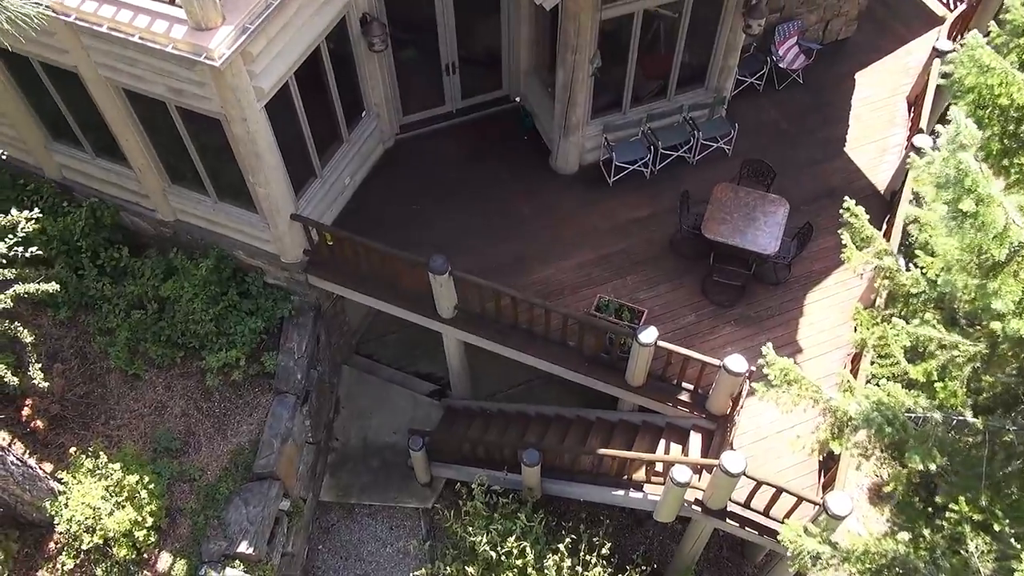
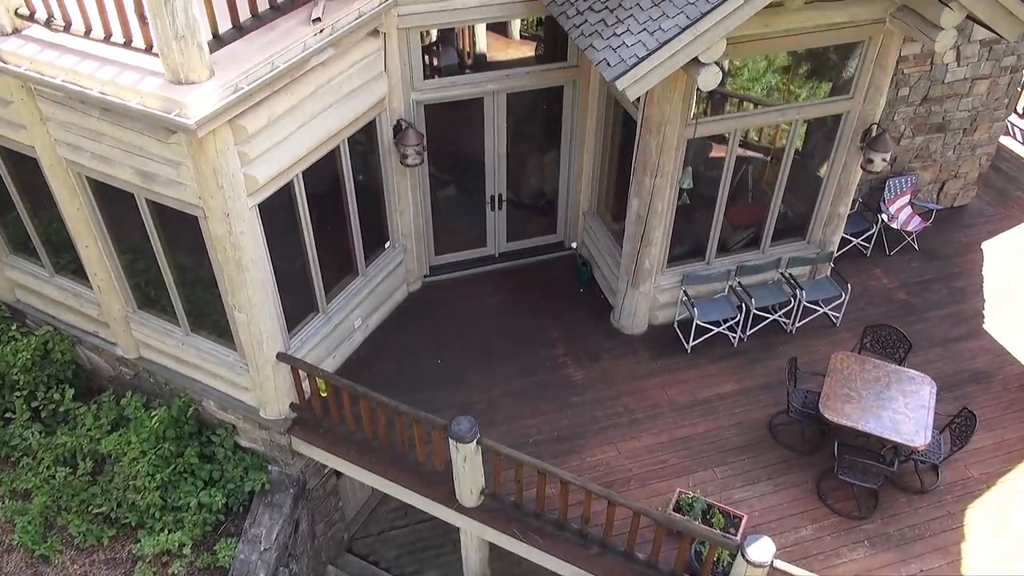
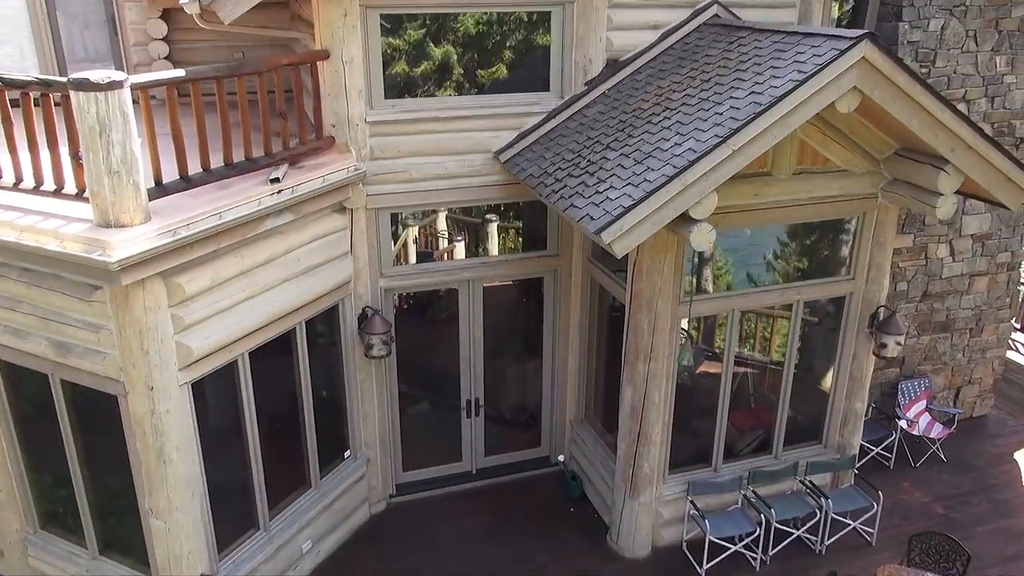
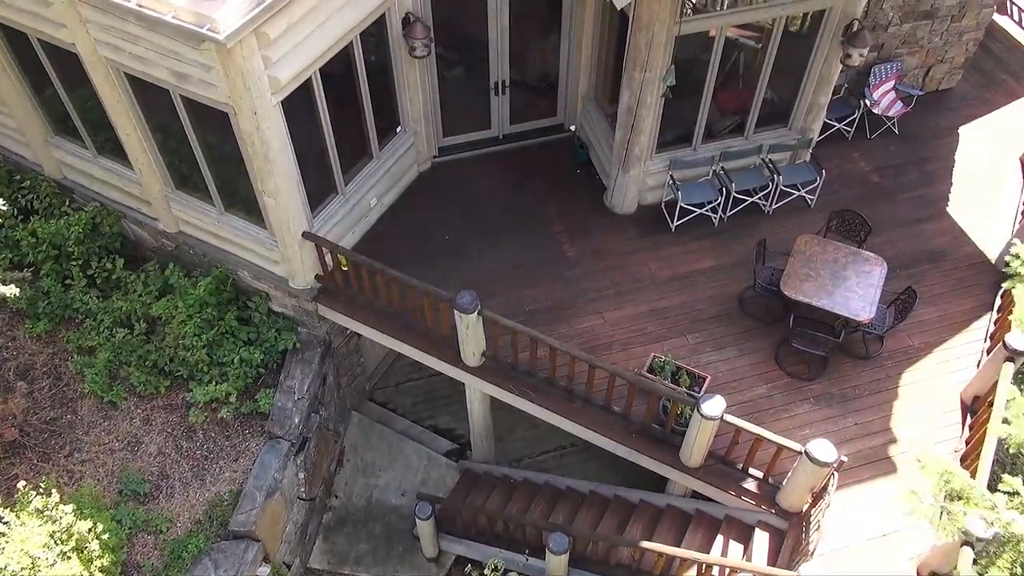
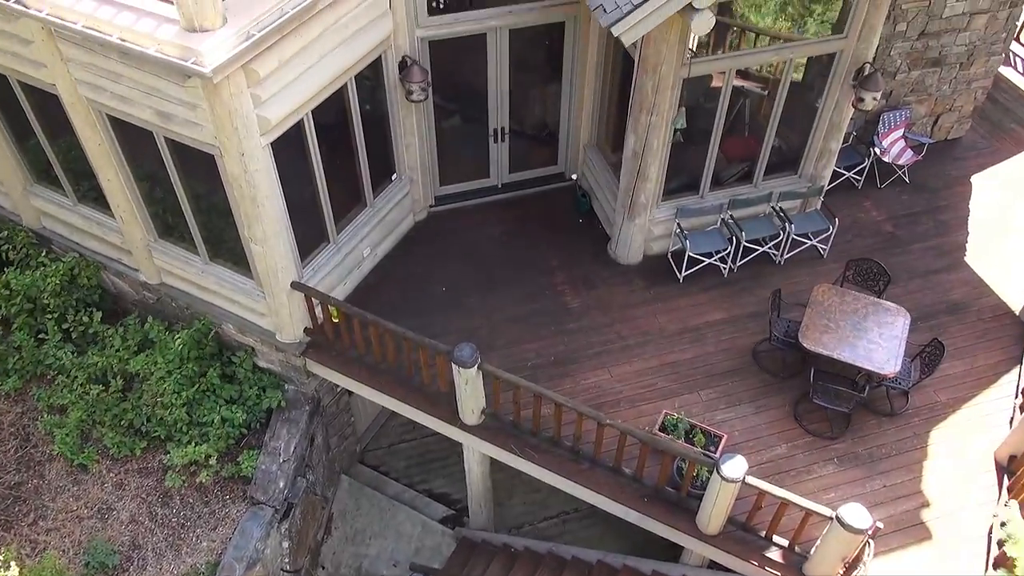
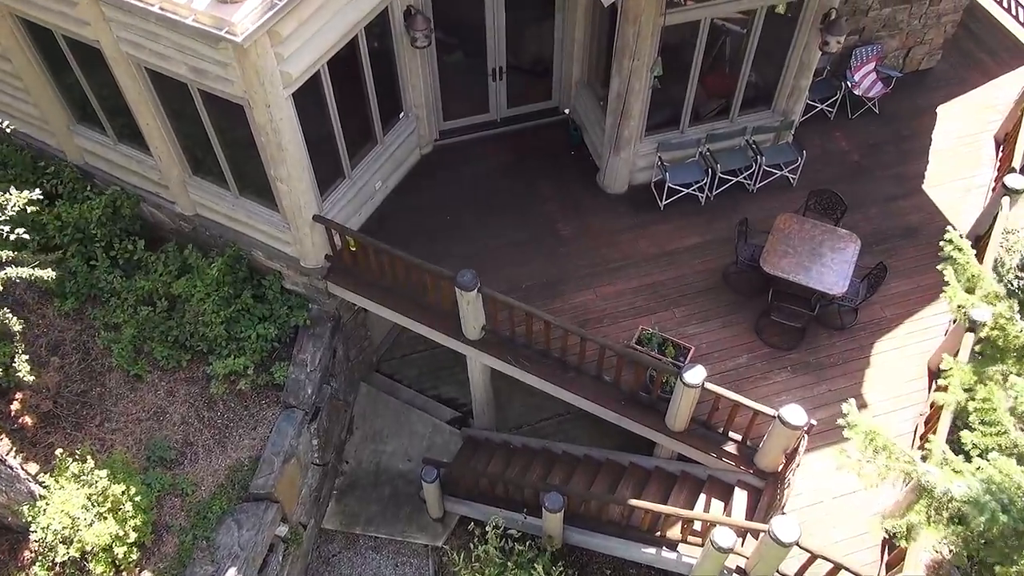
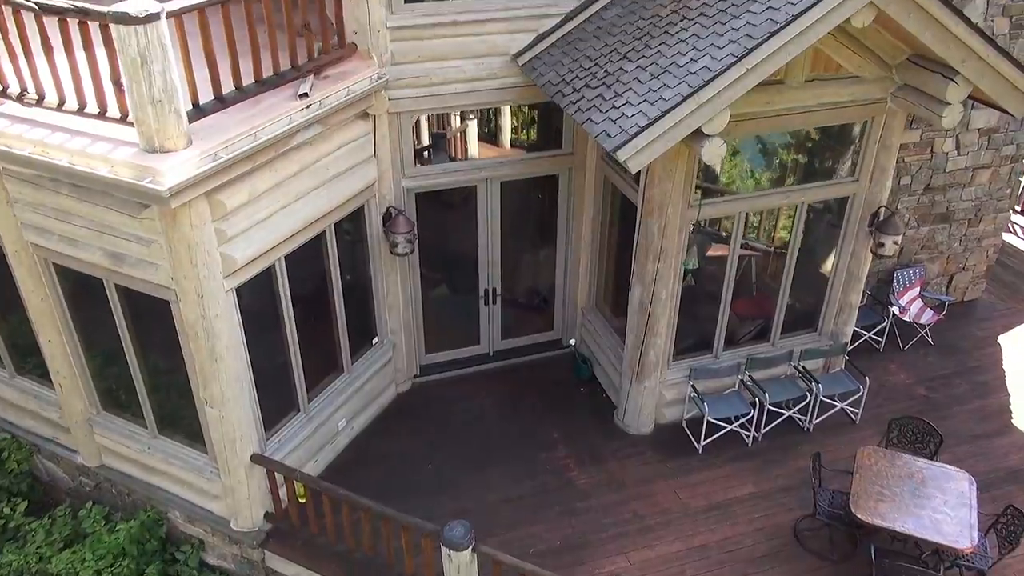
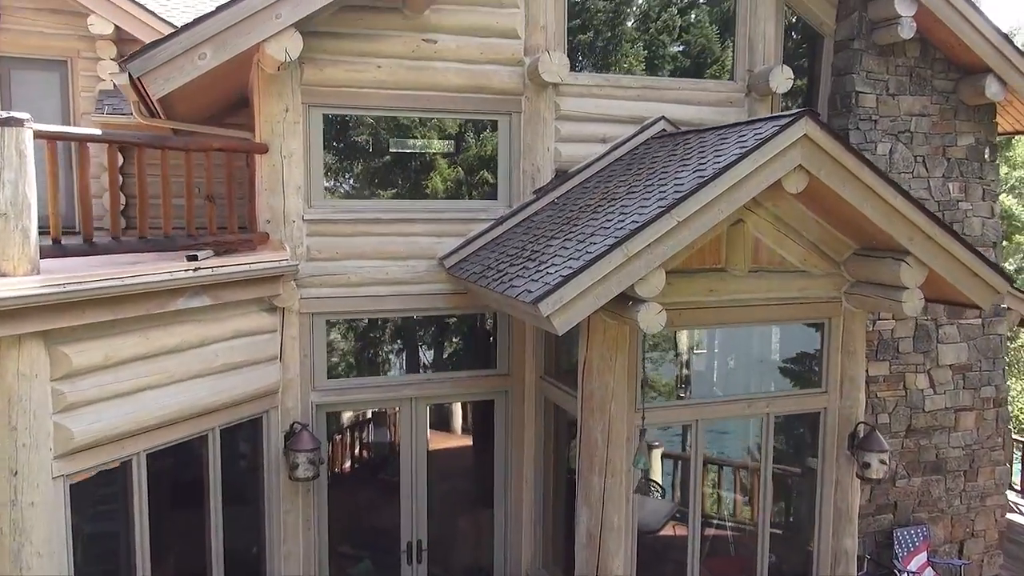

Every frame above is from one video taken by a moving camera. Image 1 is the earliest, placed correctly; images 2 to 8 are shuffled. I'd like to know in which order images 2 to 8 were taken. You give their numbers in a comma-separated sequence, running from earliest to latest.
6, 4, 5, 2, 7, 3, 8
